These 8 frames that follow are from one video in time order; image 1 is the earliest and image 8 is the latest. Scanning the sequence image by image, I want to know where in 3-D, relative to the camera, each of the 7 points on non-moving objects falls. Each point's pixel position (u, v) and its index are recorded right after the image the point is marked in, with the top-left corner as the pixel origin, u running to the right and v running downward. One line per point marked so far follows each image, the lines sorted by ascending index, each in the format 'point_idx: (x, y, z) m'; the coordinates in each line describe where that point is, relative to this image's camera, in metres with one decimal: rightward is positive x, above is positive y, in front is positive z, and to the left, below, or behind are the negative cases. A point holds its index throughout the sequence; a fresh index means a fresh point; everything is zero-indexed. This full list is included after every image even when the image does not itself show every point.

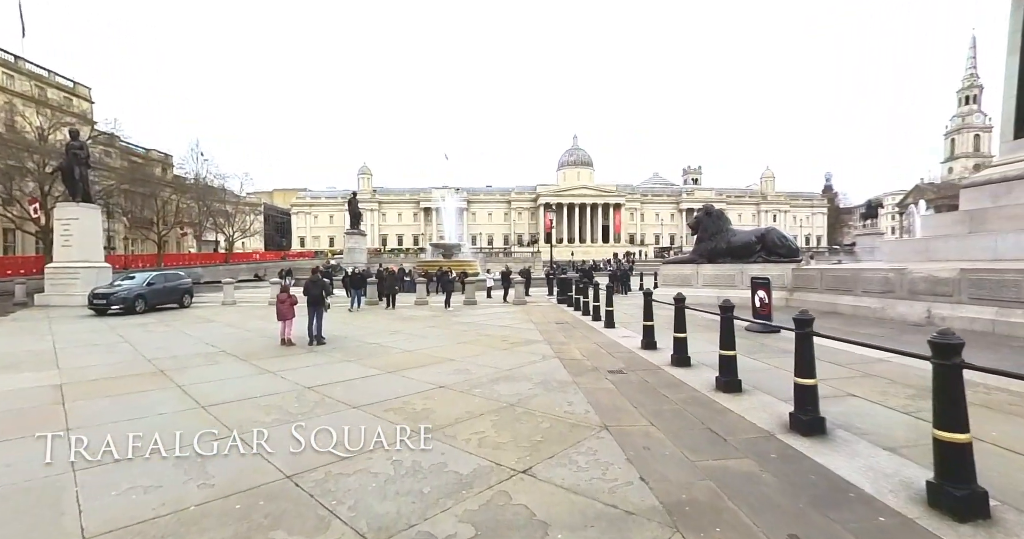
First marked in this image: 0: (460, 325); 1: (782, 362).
0: (-1.3, -1.4, +12.3) m
1: (+4.2, -1.4, +7.5) m
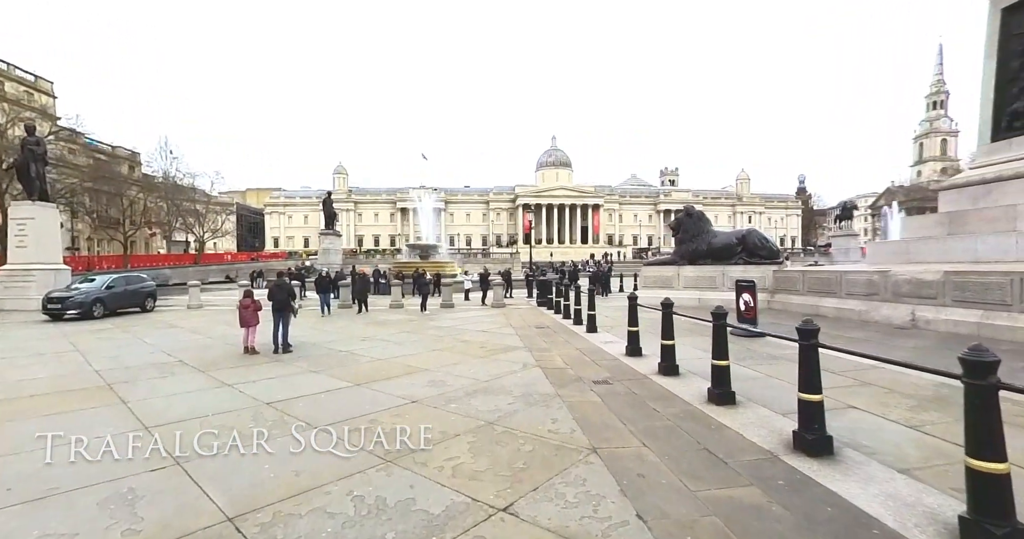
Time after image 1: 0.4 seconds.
0: (-1.8, -1.5, +11.8) m
1: (+3.9, -1.5, +7.2) m
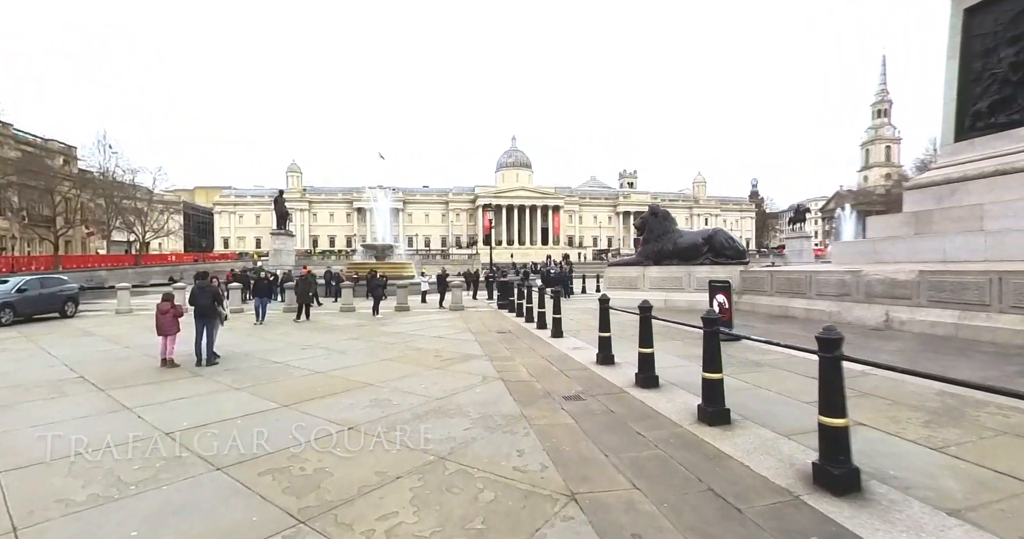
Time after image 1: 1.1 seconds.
0: (-2.7, -1.5, +10.6) m
1: (+3.3, -1.4, +6.5) m
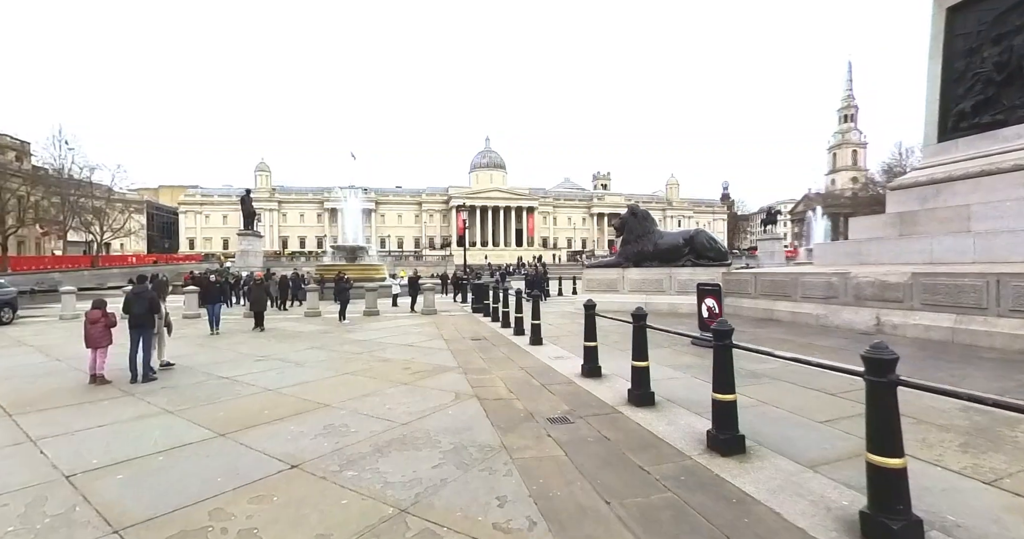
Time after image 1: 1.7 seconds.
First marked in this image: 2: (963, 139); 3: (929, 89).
0: (-3.1, -1.5, +9.7) m
1: (+3.1, -1.5, +5.9) m
2: (+11.3, +3.3, +12.1) m
3: (+11.2, +4.8, +12.9) m
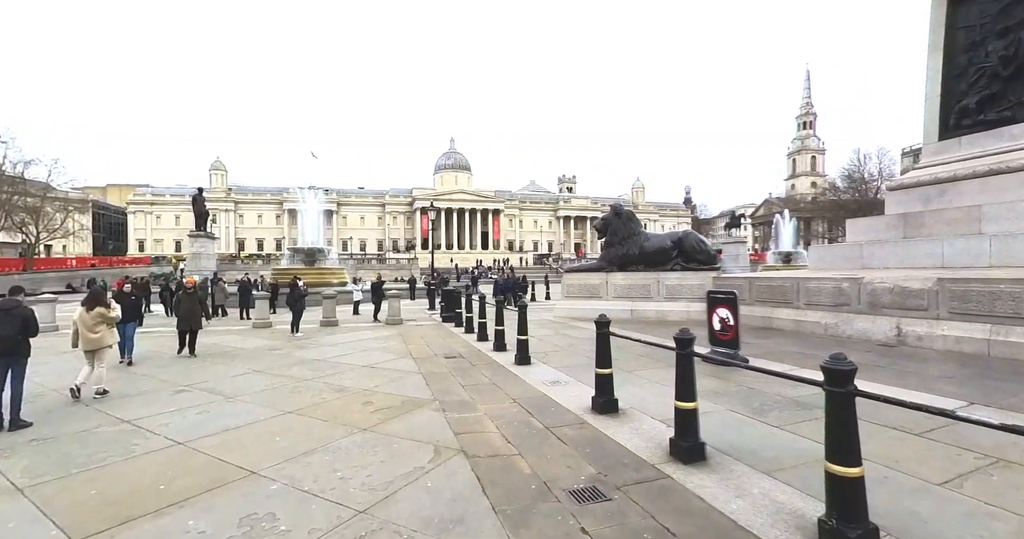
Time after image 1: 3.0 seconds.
0: (-3.4, -1.6, +8.0) m
1: (+3.0, -1.6, +4.7) m
2: (+10.8, +3.1, +11.5) m
3: (+10.6, +4.7, +12.3) m
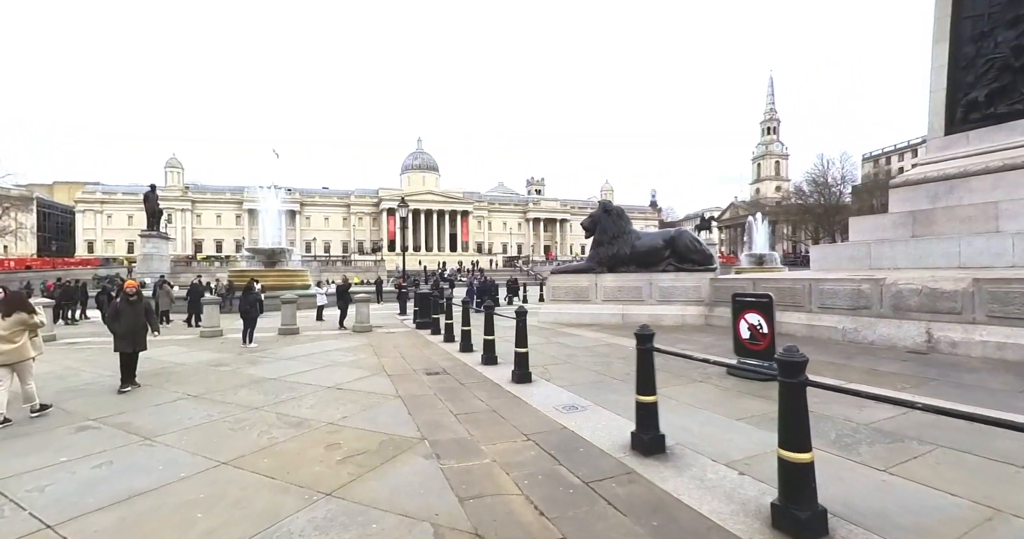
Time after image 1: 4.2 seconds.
0: (-3.5, -1.6, +6.5) m
1: (+3.2, -1.5, +3.6) m
2: (+10.5, +3.1, +11.0) m
3: (+10.3, +4.7, +11.8) m
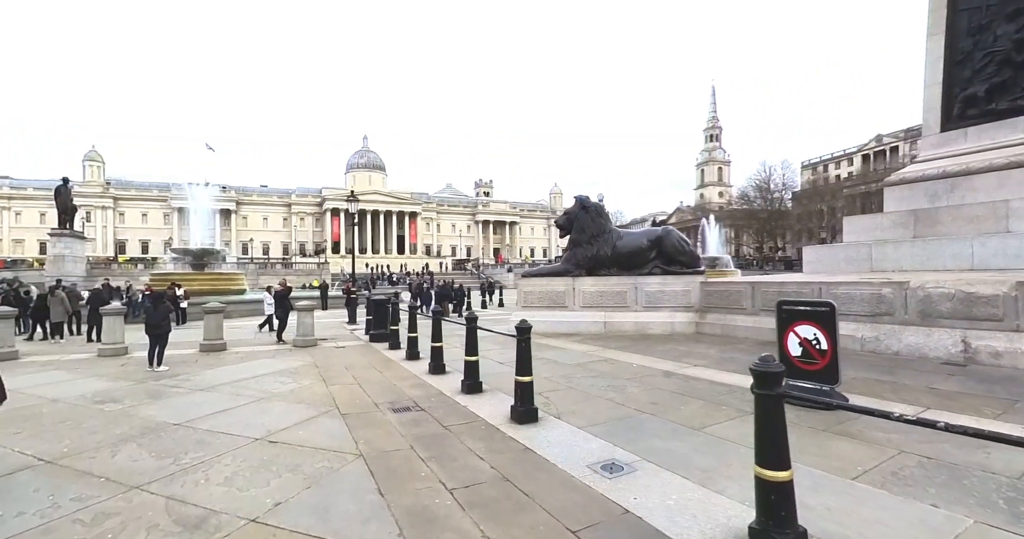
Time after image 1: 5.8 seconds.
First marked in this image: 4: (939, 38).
0: (-3.5, -1.6, +4.6) m
1: (+3.5, -1.5, +2.4) m
2: (+10.0, +3.1, +10.5) m
3: (+9.6, +4.6, +11.3) m
4: (+9.7, +5.2, +10.9) m
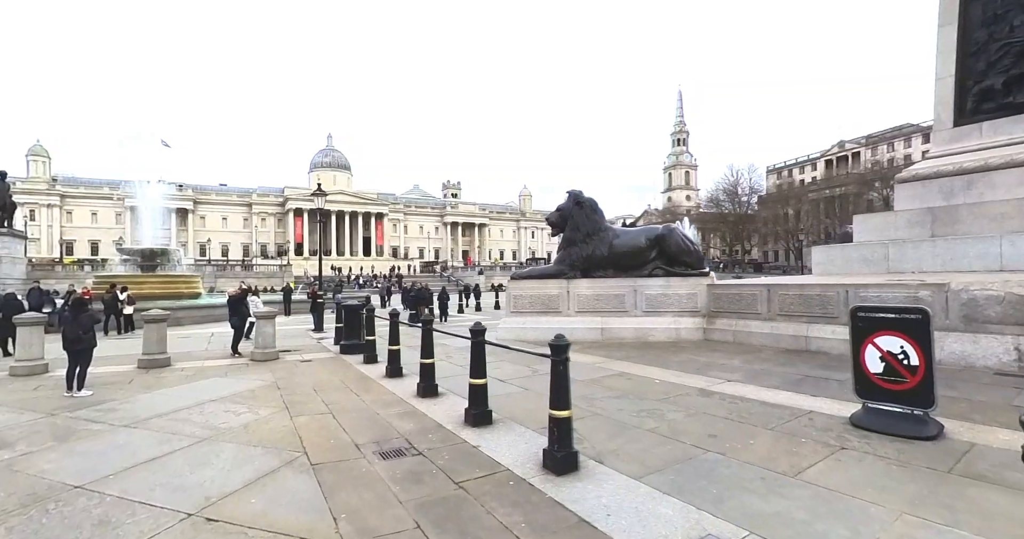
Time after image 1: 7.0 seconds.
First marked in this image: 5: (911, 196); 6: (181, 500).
0: (-3.2, -1.6, +3.1) m
1: (+3.9, -1.5, +1.4) m
2: (+9.8, +3.1, +10.0) m
3: (+9.4, +4.6, +10.8) m
4: (+9.5, +5.2, +10.4) m
5: (+8.7, +1.6, +10.5) m
6: (-2.2, -1.6, +3.3) m
